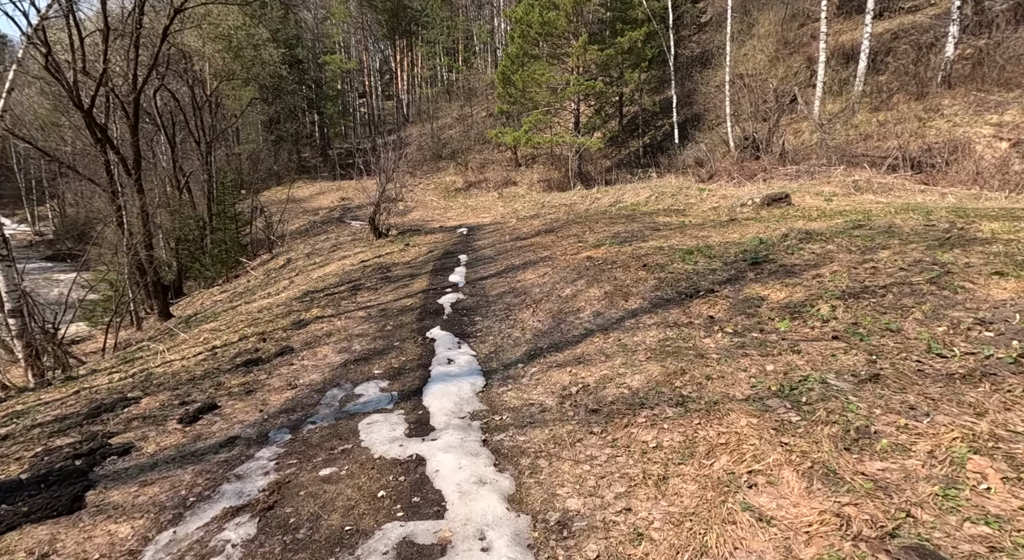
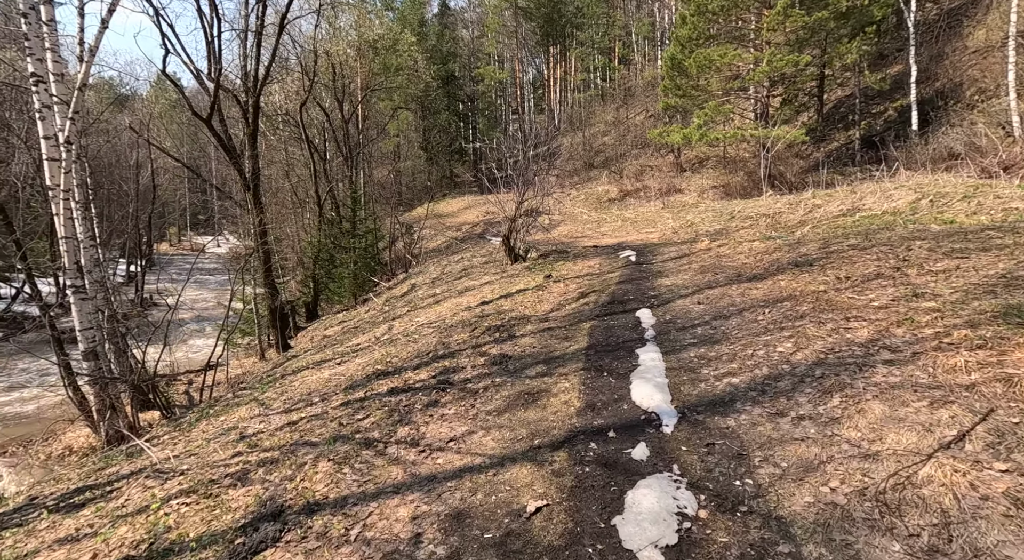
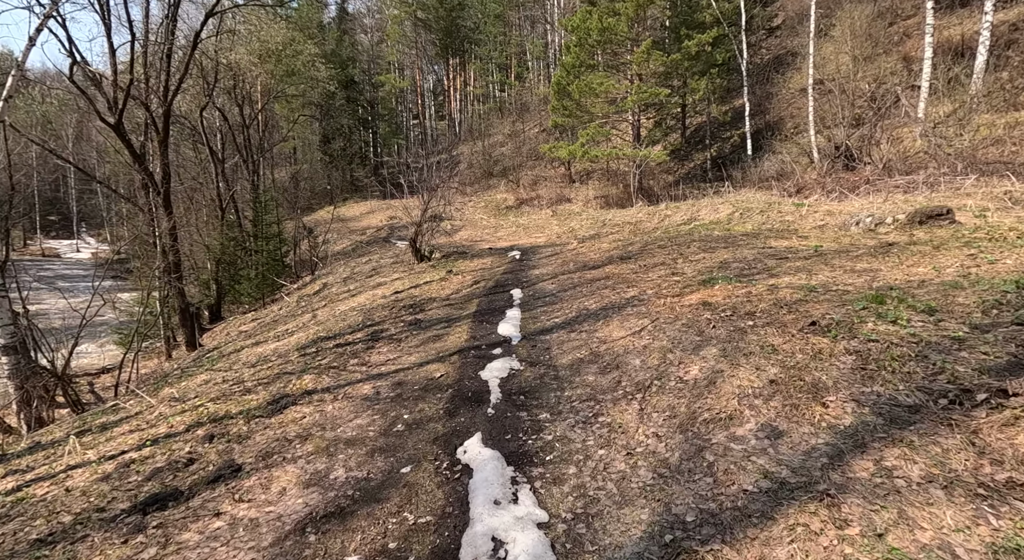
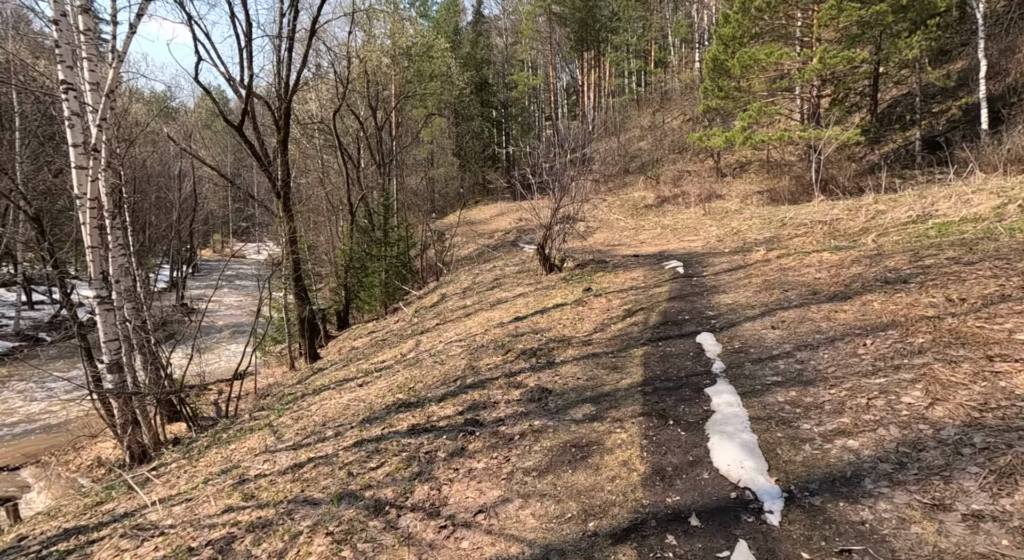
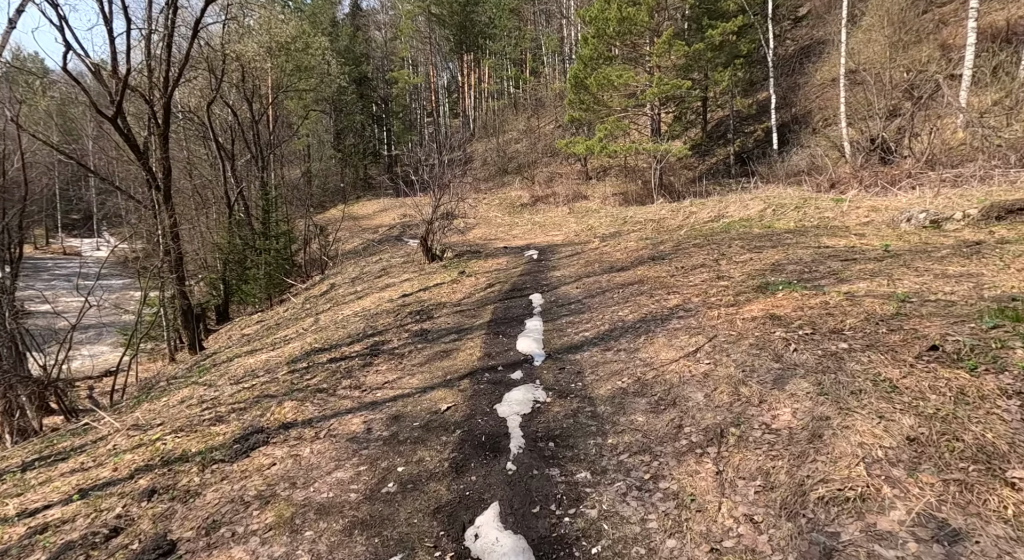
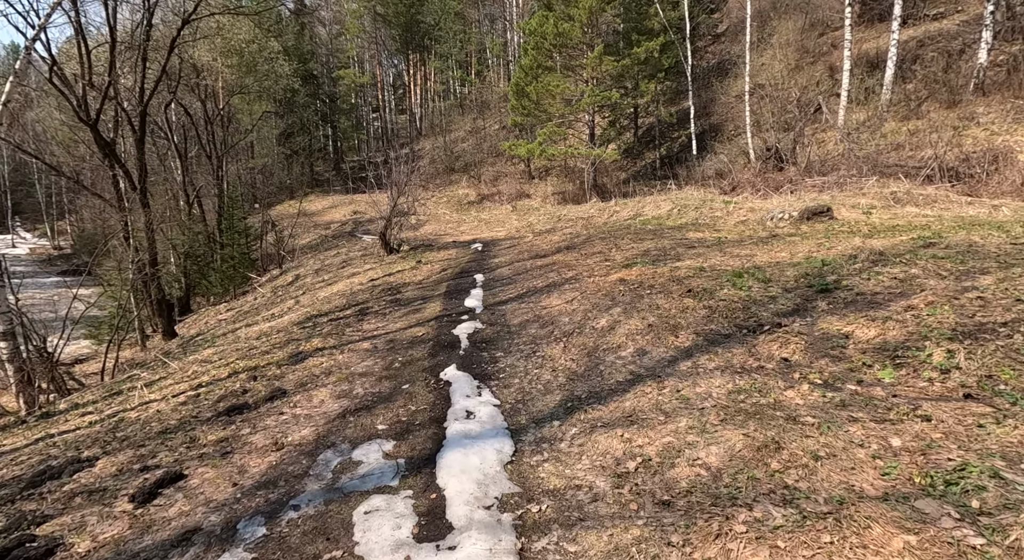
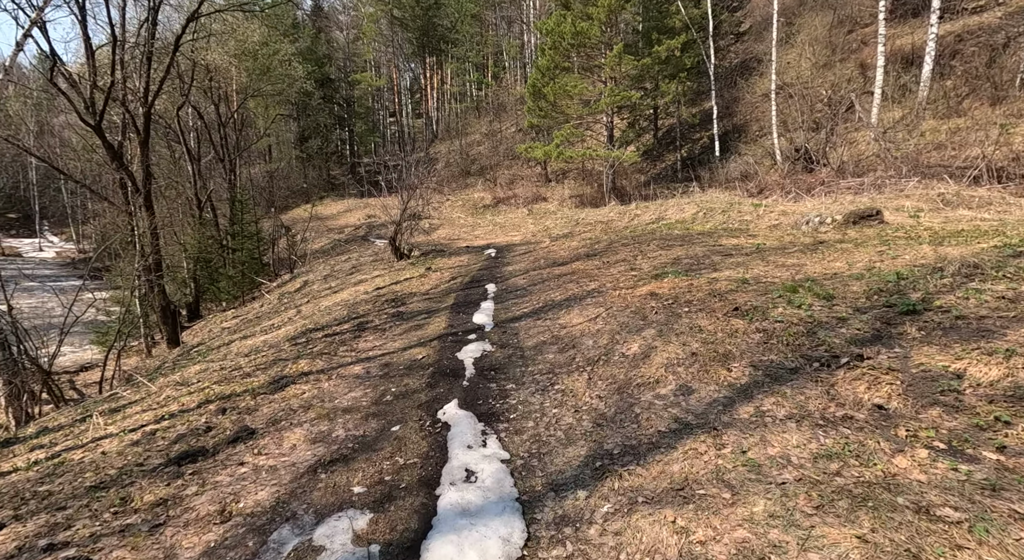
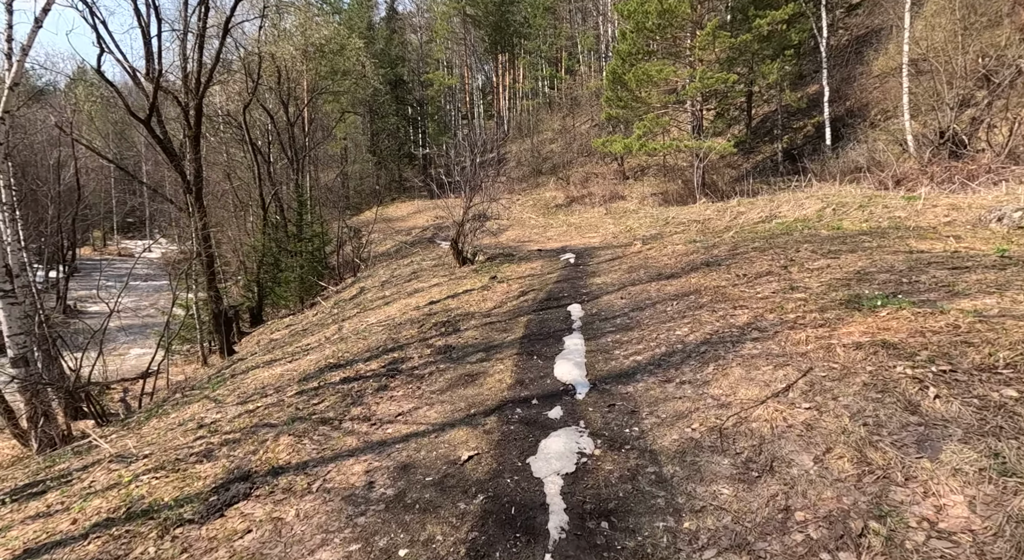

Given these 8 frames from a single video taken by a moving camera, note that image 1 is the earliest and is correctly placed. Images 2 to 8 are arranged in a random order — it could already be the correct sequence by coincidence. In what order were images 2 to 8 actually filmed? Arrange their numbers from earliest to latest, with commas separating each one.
6, 7, 3, 5, 8, 2, 4
